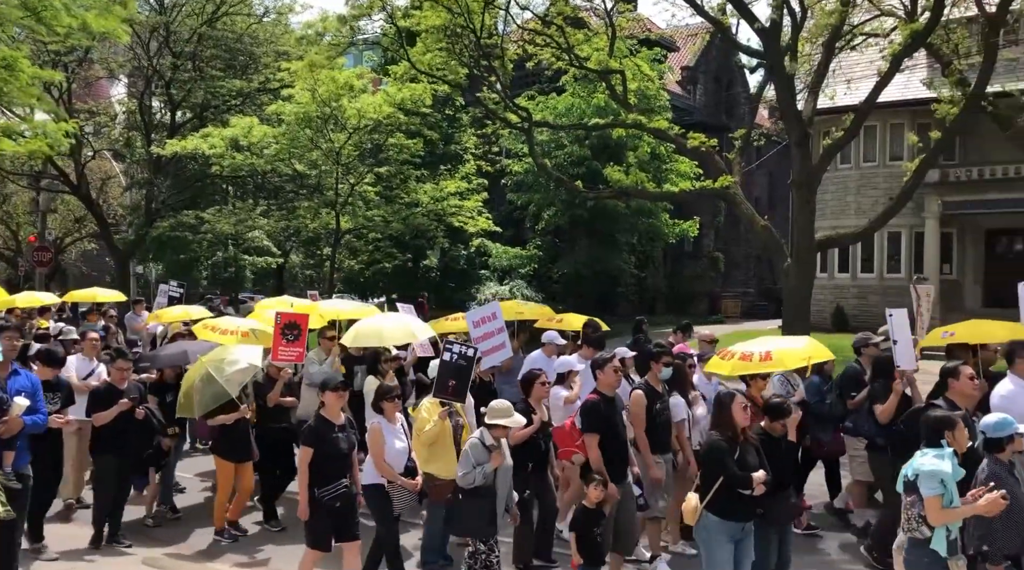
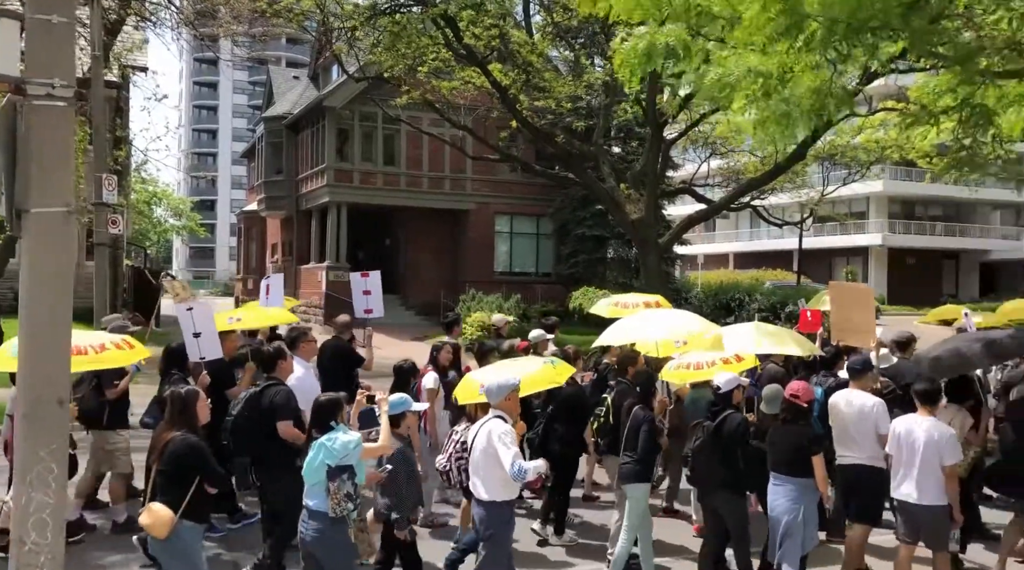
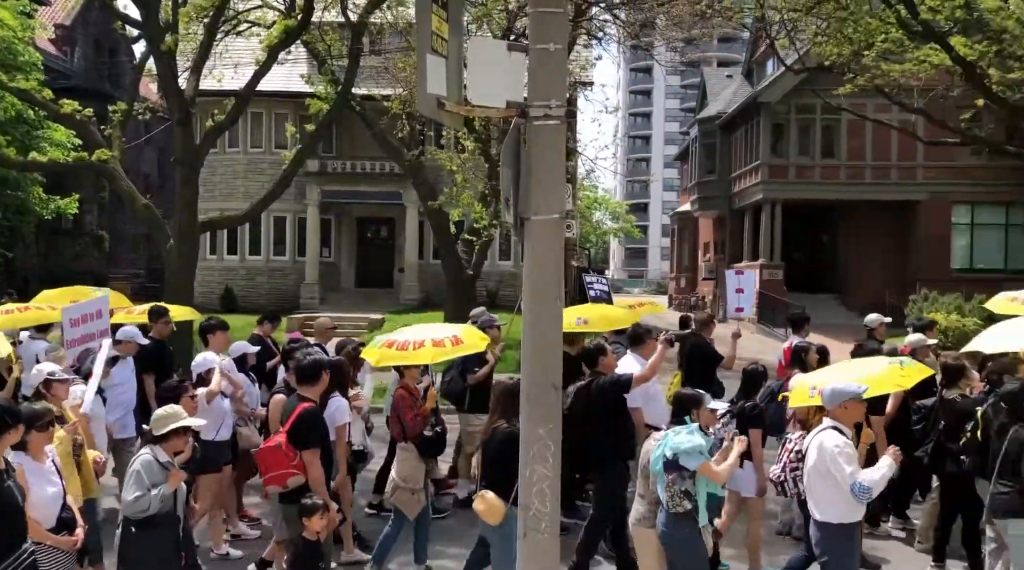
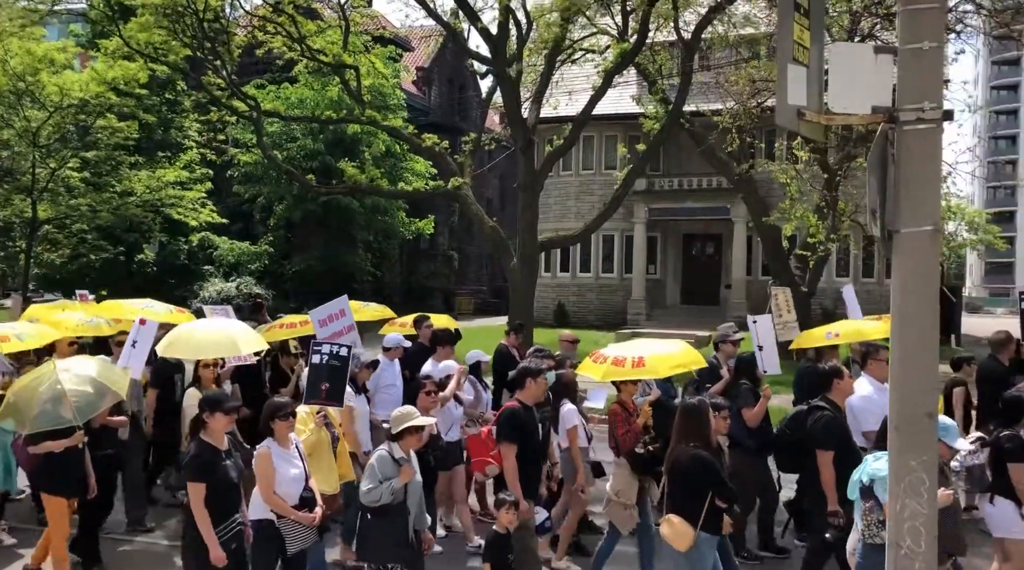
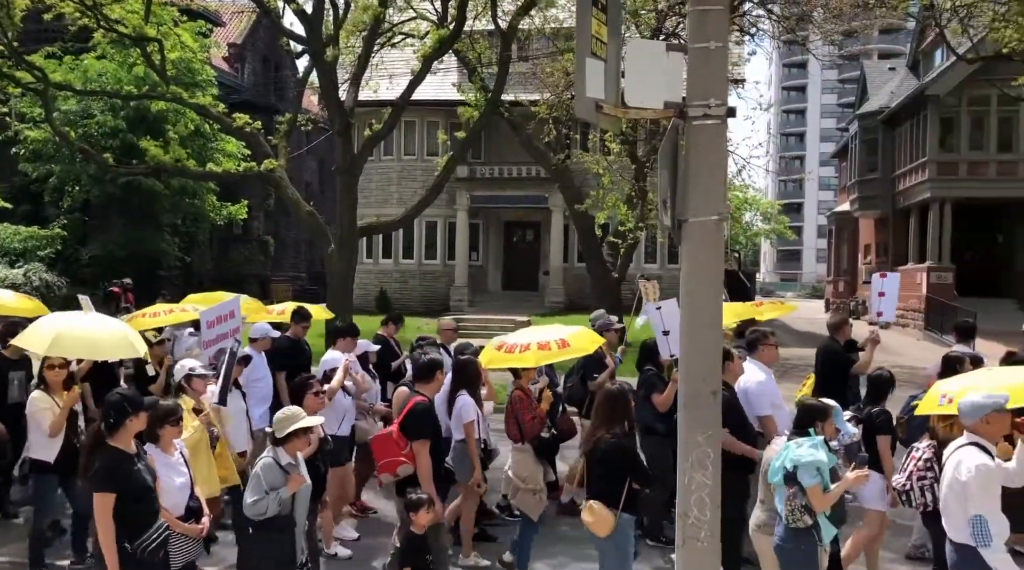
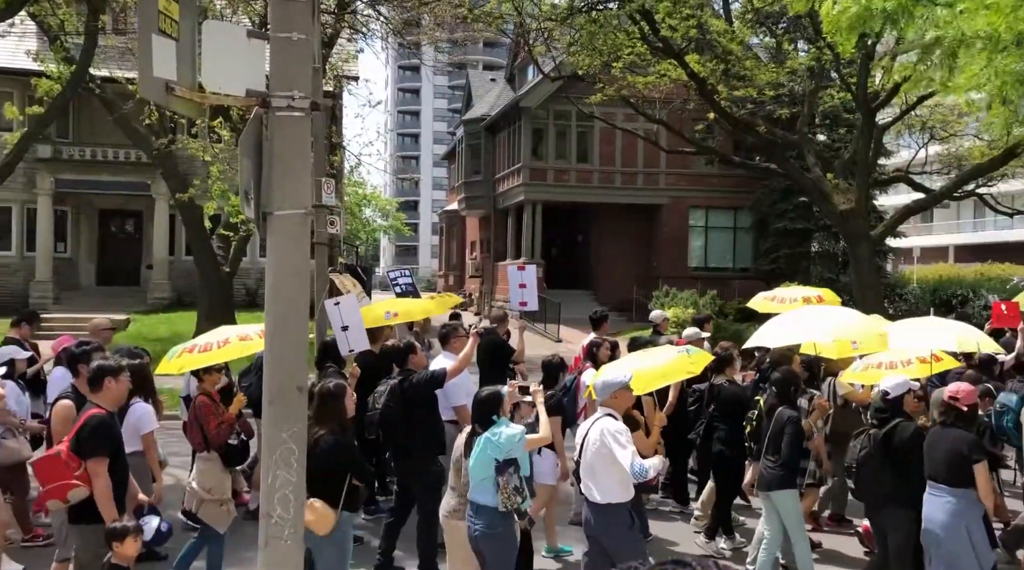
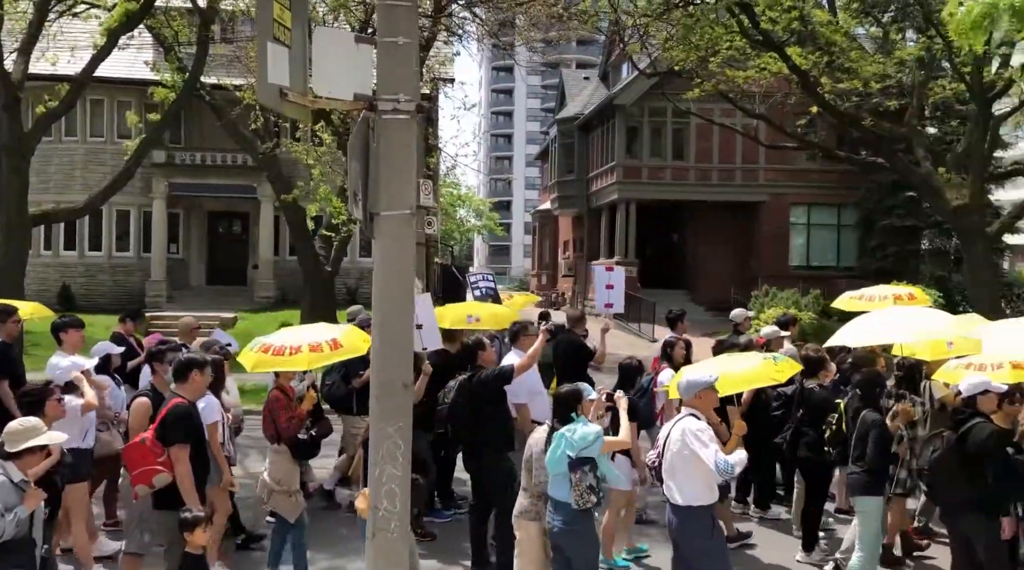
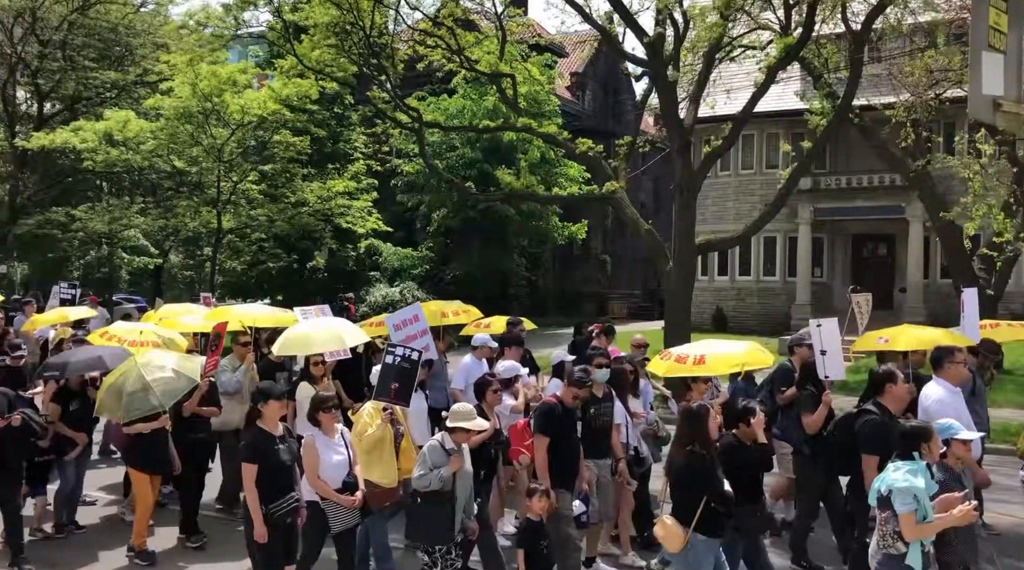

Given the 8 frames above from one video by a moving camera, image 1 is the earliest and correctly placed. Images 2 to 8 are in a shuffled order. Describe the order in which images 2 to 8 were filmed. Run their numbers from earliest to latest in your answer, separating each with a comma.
8, 4, 5, 3, 7, 6, 2
